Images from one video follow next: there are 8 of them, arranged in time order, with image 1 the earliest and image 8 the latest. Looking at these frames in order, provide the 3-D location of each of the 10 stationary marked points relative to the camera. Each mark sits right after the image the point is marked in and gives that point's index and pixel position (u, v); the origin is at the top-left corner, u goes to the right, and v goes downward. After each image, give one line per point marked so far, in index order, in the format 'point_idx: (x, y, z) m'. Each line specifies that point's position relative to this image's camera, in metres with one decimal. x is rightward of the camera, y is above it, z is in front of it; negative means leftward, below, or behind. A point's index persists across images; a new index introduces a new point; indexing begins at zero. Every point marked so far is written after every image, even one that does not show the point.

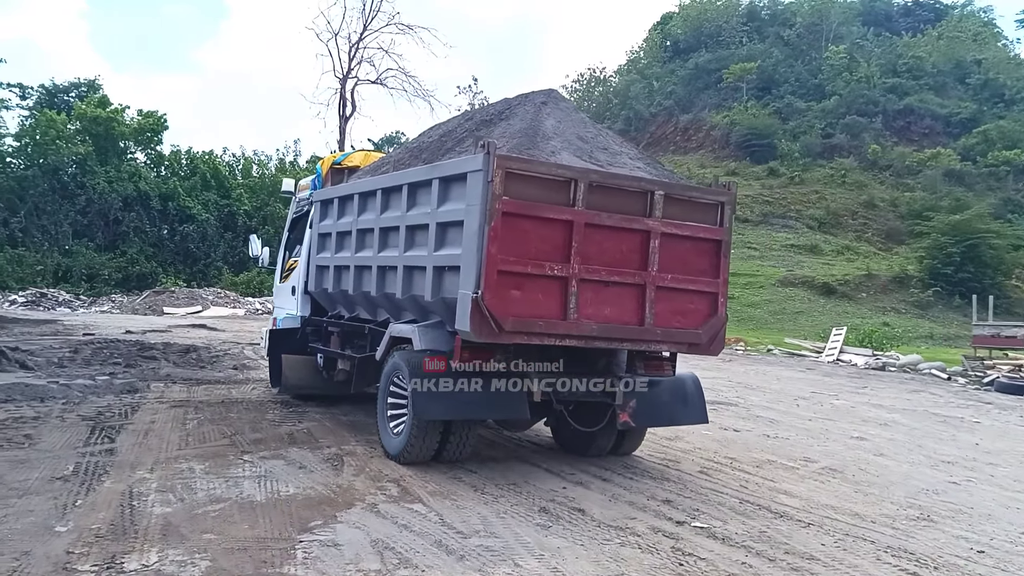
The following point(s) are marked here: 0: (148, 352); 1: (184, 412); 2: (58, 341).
0: (-6.1, -1.1, +13.8) m
1: (-3.3, -1.3, +8.3) m
2: (-8.2, -1.0, +14.9) m
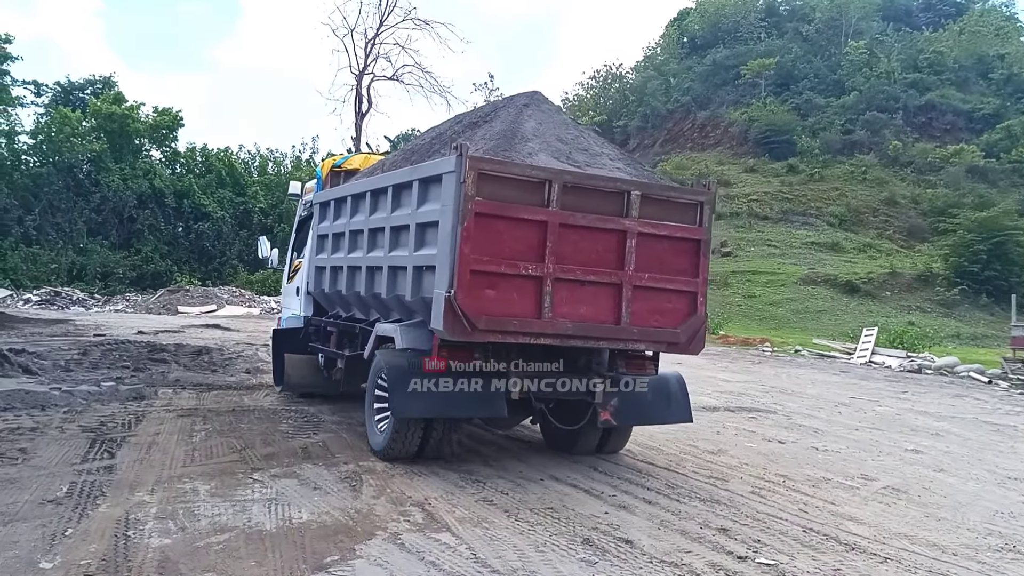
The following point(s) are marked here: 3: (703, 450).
0: (-5.7, -1.1, +13.3) m
1: (-3.0, -1.3, +7.8) m
2: (-7.8, -1.0, +14.5) m
3: (+1.8, -1.6, +8.0) m
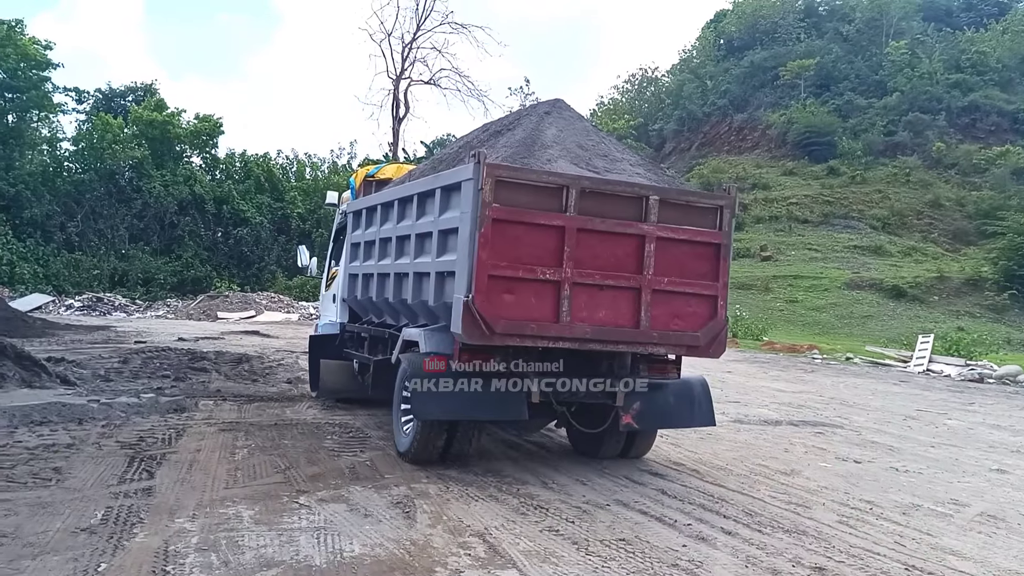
0: (-5.0, -1.2, +13.0) m
1: (-2.5, -1.3, +7.4) m
2: (-7.0, -1.1, +14.3) m
3: (+2.4, -1.6, +7.4) m
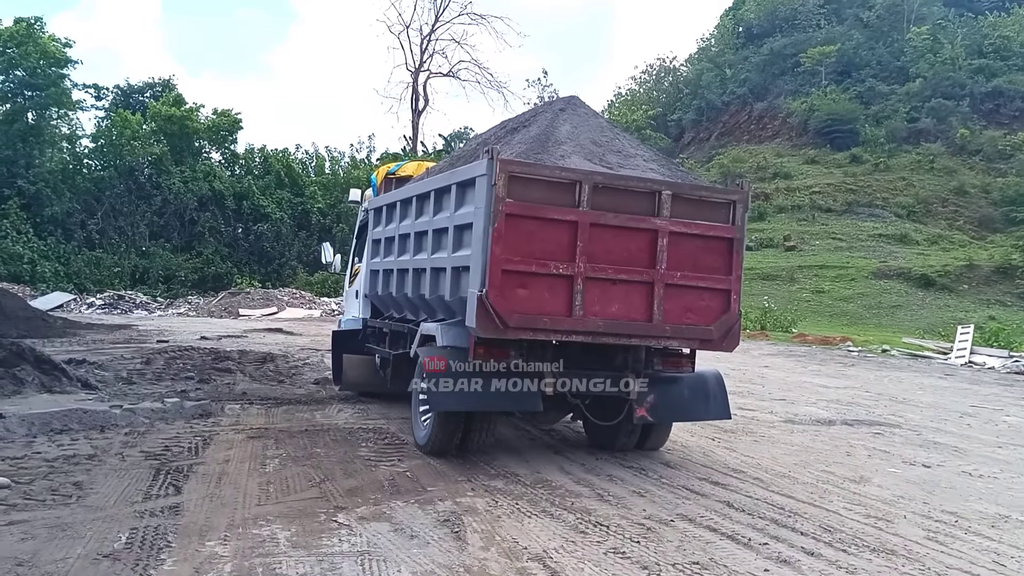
0: (-4.5, -1.1, +12.7) m
1: (-2.1, -1.3, +7.0) m
2: (-6.5, -1.1, +14.0) m
3: (+2.7, -1.6, +6.9) m
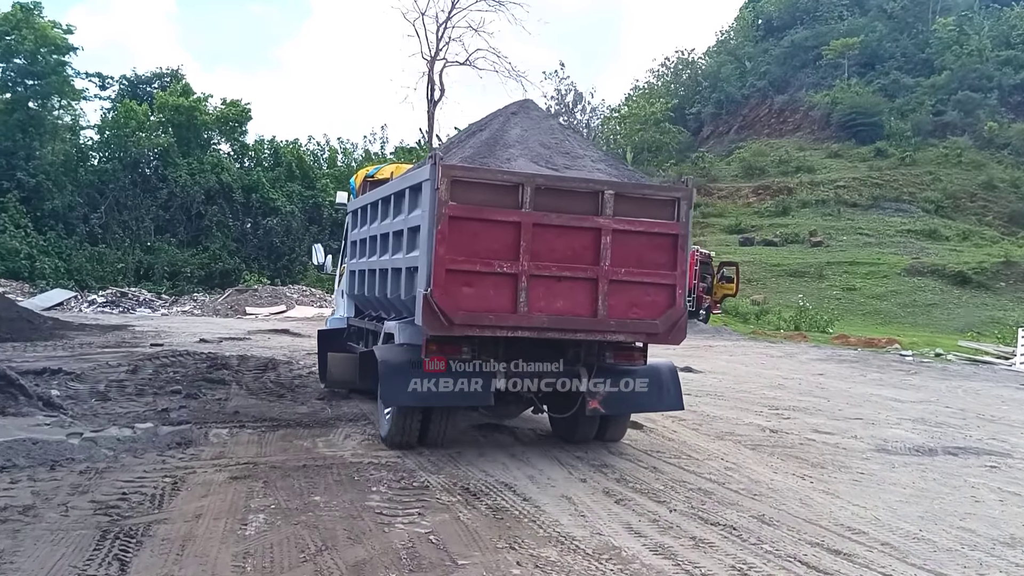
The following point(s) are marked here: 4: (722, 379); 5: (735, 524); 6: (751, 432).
0: (-4.0, -1.1, +11.3) m
1: (-1.8, -1.4, +5.6) m
2: (-6.0, -1.1, +12.6) m
3: (+3.1, -1.6, +5.4) m
4: (+3.5, -1.5, +13.7) m
5: (+1.4, -1.5, +5.2) m
6: (+2.5, -1.5, +8.7) m
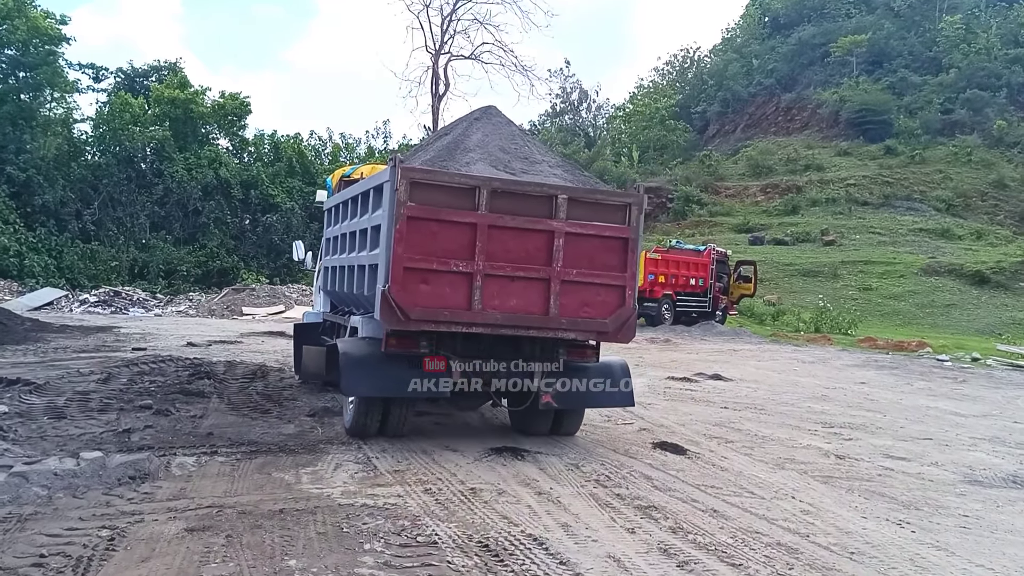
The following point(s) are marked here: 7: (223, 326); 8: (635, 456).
0: (-3.8, -1.1, +10.0) m
1: (-1.6, -1.4, +4.3) m
2: (-5.8, -1.1, +11.4) m
3: (+3.3, -1.6, +4.1) m
4: (+3.7, -1.5, +12.4) m
5: (+1.6, -1.5, +4.0) m
6: (+2.7, -1.5, +7.4) m
7: (-6.7, -0.9, +19.3) m
8: (+1.1, -1.4, +7.1) m
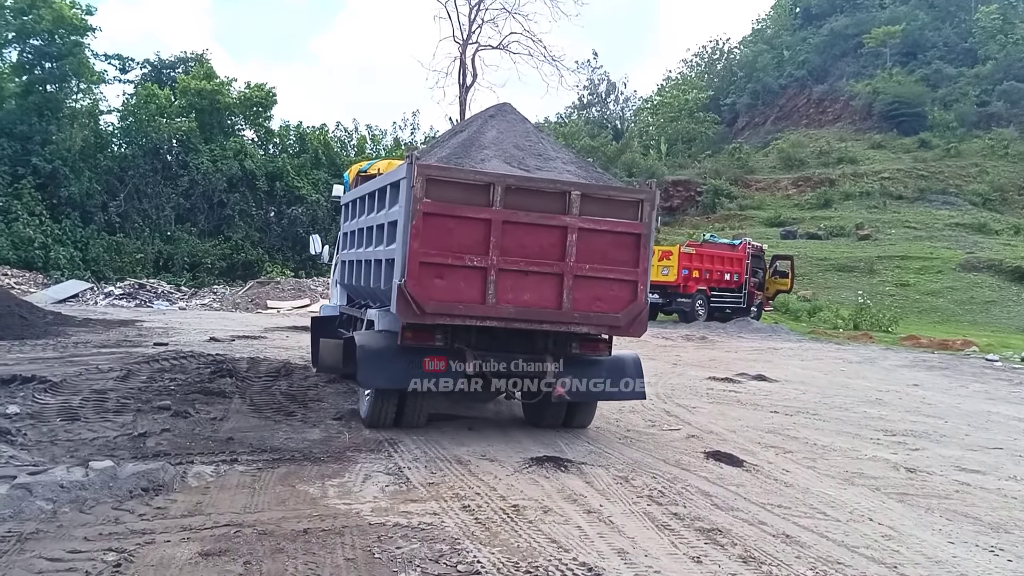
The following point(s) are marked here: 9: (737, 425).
0: (-3.4, -1.1, +9.6) m
1: (-1.4, -1.4, +3.8) m
2: (-5.3, -1.0, +11.0) m
3: (+3.5, -1.6, +3.4) m
4: (+4.2, -1.5, +11.8) m
5: (+1.8, -1.5, +3.4) m
6: (+3.0, -1.5, +6.8) m
7: (-6.0, -0.7, +18.9) m
8: (+1.4, -1.4, +6.6) m
9: (+2.3, -1.4, +8.6) m
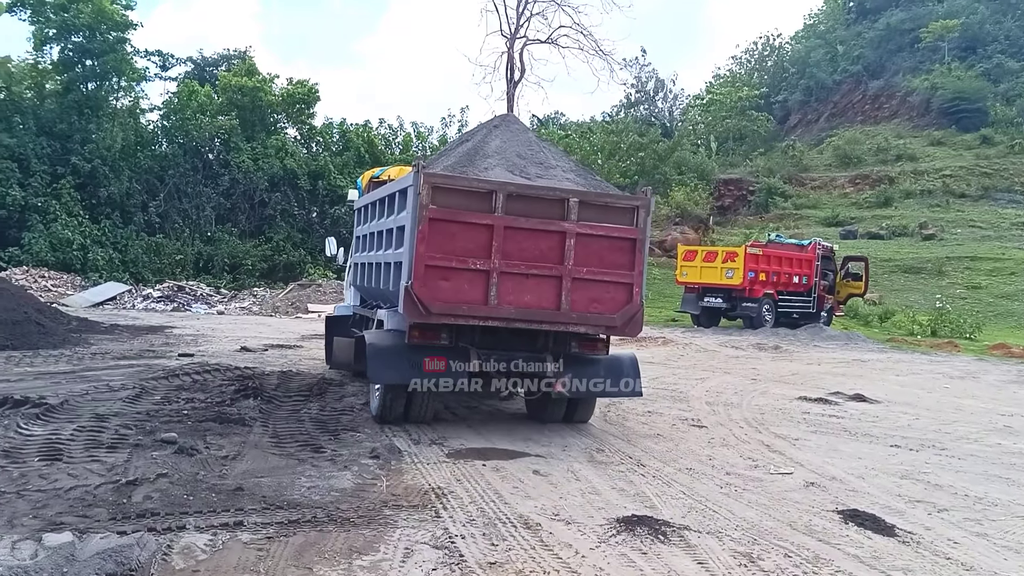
0: (-2.7, -1.1, +8.3) m
1: (-1.0, -1.4, +2.4) m
2: (-4.6, -1.0, +9.8) m
3: (+3.8, -1.7, +1.8) m
4: (+5.0, -1.6, +10.1) m
5: (+2.2, -1.6, +1.8) m
6: (+3.5, -1.6, +5.1) m
7: (-4.9, -0.8, +17.8) m
8: (+1.9, -1.5, +5.0) m
9: (+3.0, -1.5, +7.0) m
